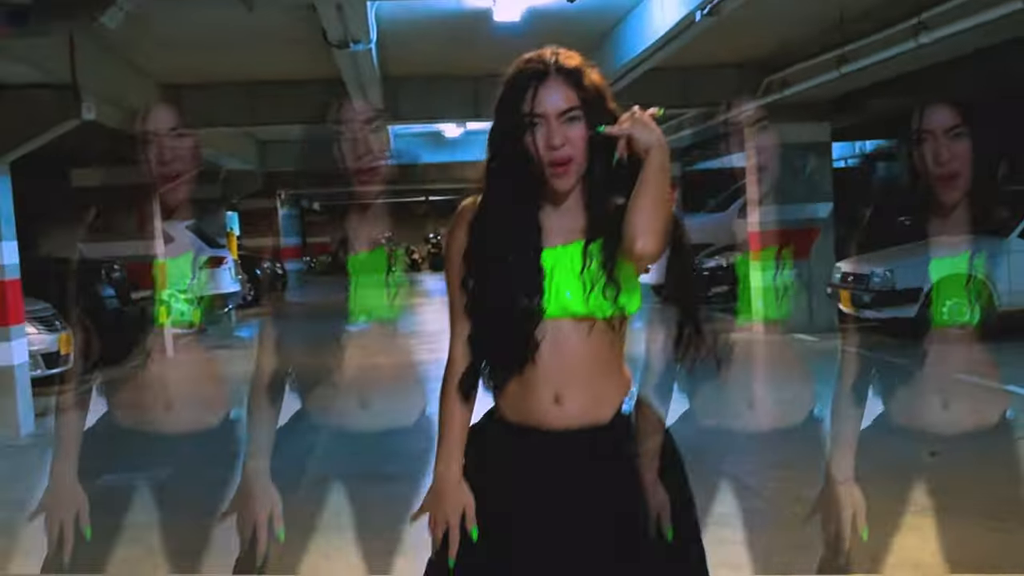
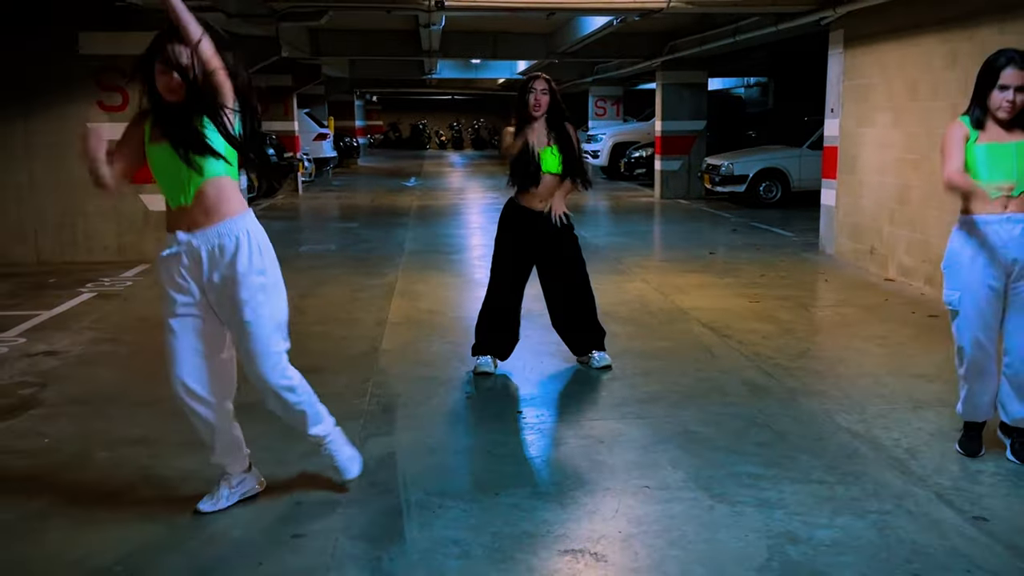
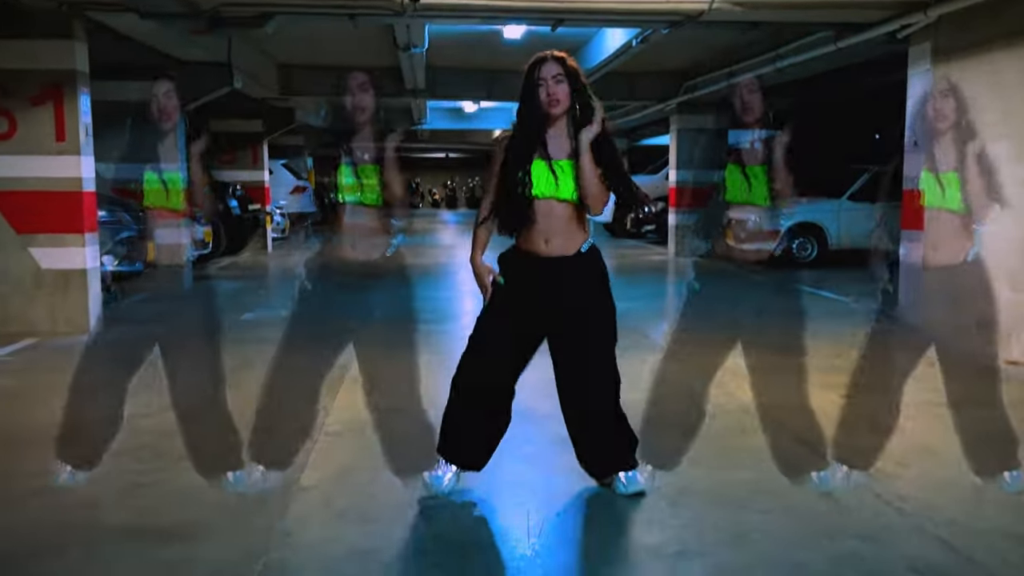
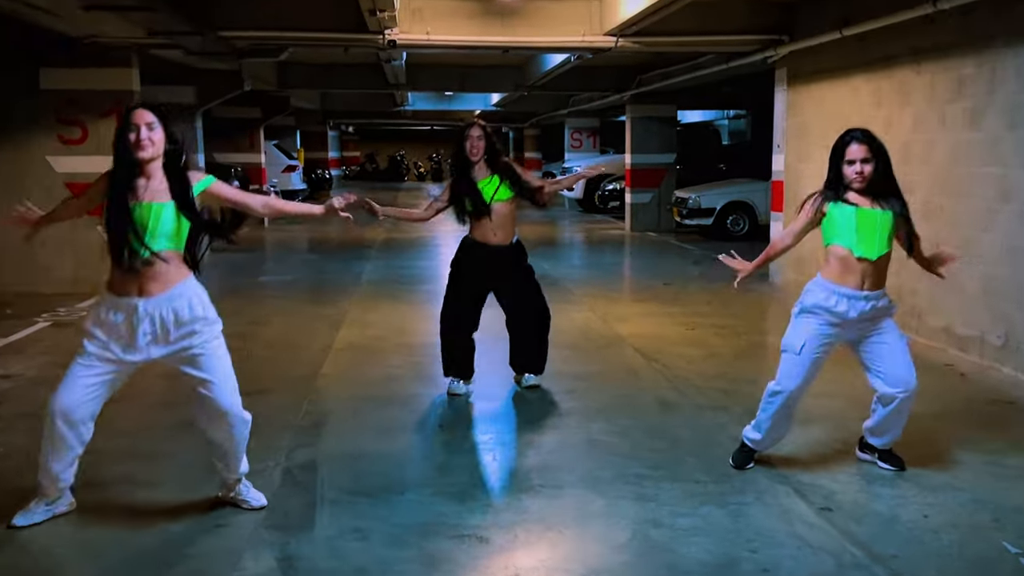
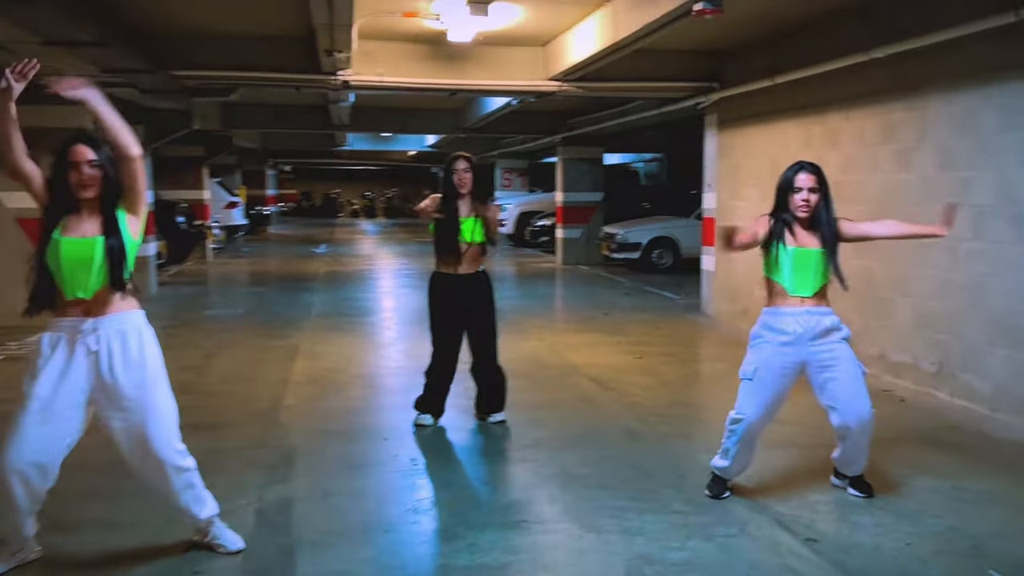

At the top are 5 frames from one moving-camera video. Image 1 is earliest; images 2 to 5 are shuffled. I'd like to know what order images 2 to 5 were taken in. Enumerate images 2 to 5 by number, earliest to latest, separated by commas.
3, 2, 4, 5
